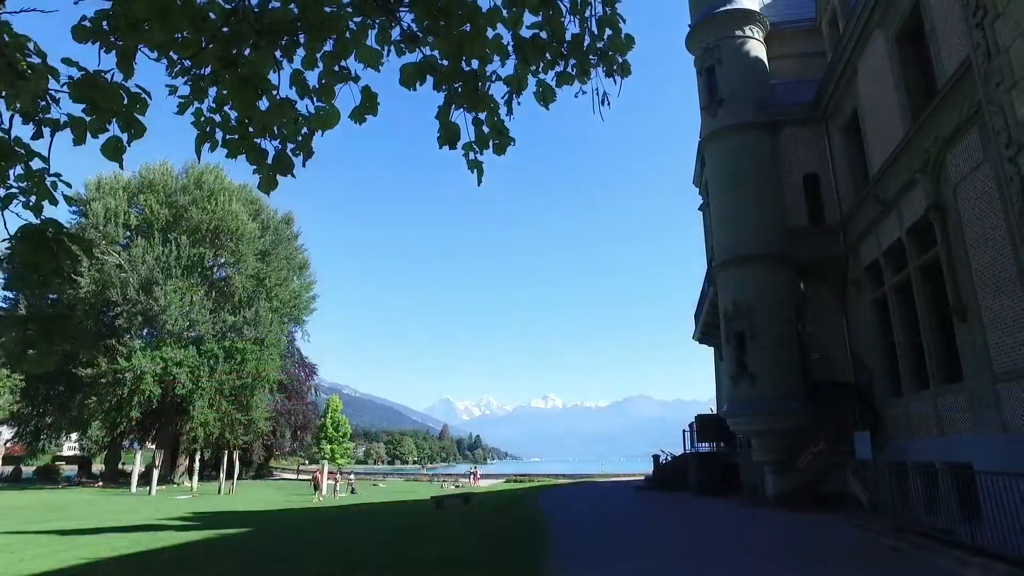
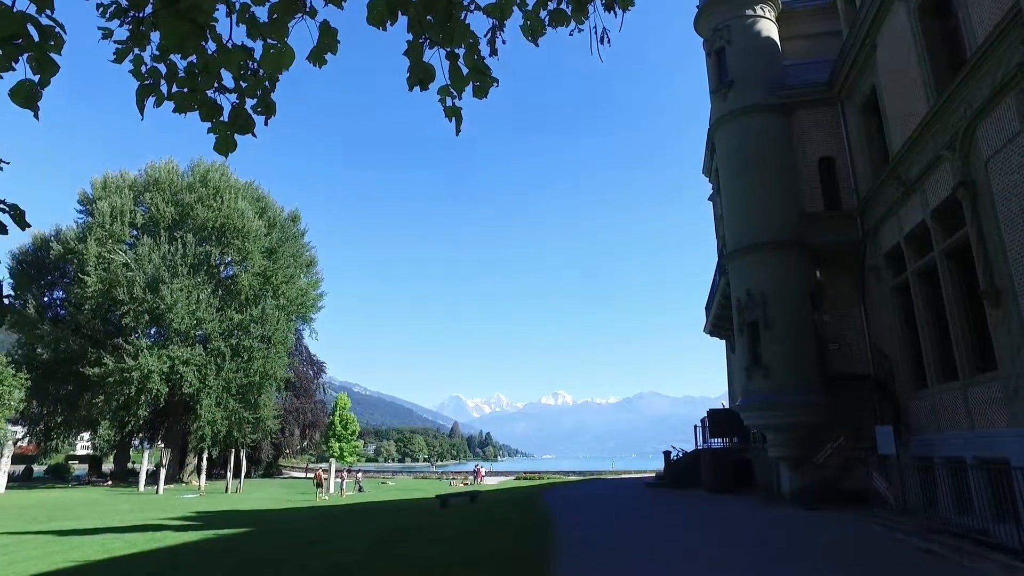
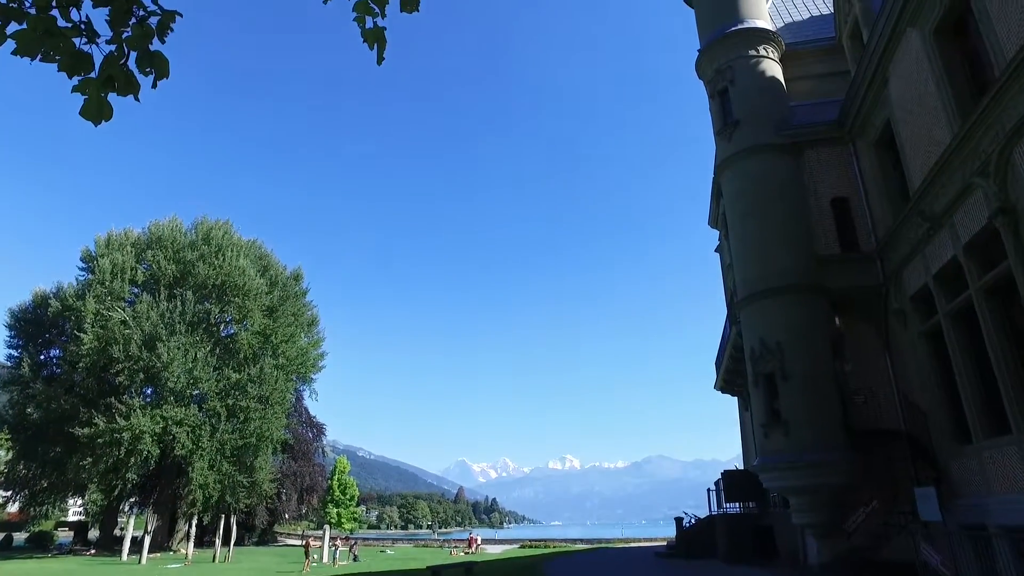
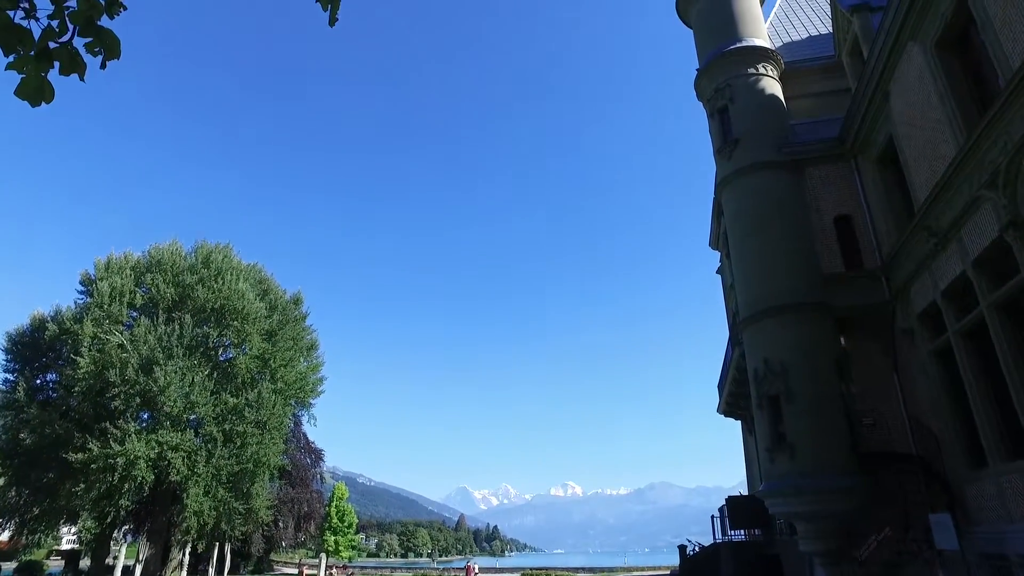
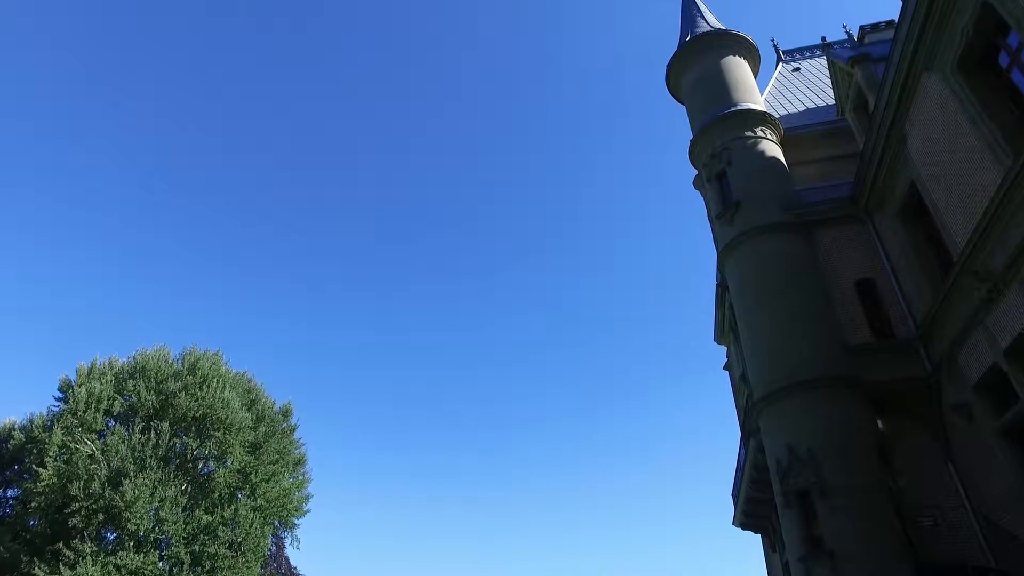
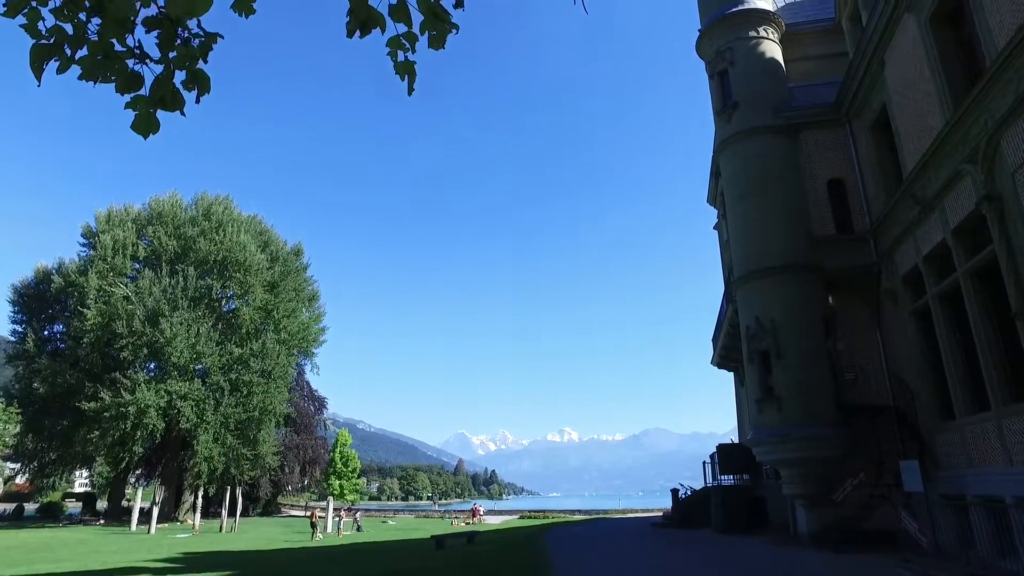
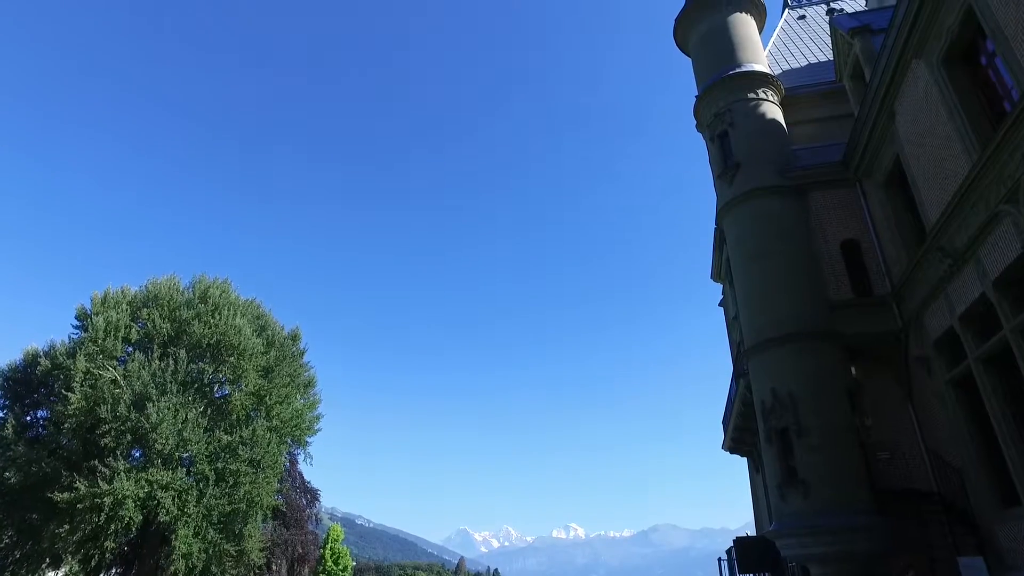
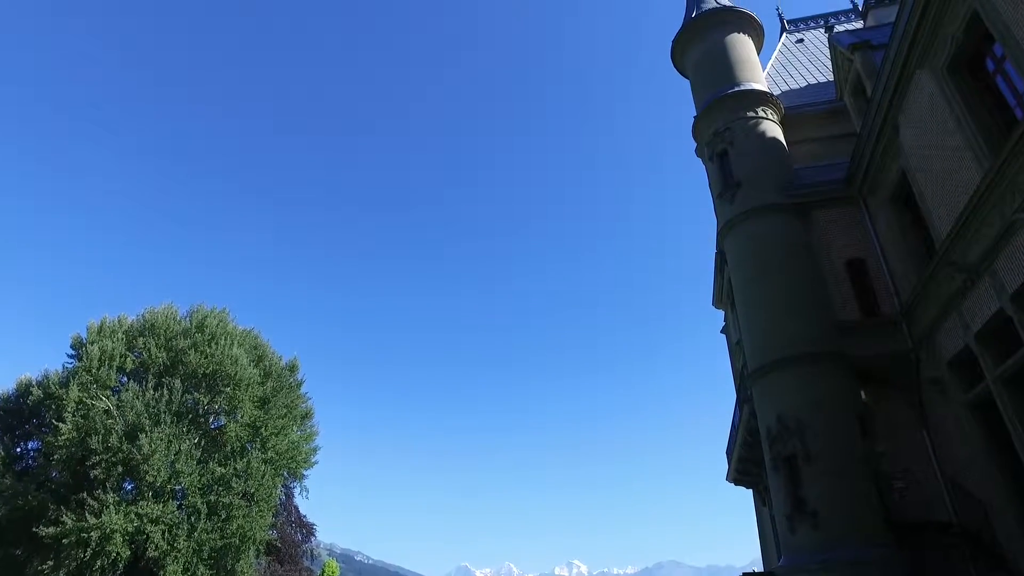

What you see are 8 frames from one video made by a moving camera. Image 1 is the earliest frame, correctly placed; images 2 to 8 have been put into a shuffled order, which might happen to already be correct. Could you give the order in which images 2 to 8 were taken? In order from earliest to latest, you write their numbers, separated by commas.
2, 6, 3, 4, 7, 8, 5
